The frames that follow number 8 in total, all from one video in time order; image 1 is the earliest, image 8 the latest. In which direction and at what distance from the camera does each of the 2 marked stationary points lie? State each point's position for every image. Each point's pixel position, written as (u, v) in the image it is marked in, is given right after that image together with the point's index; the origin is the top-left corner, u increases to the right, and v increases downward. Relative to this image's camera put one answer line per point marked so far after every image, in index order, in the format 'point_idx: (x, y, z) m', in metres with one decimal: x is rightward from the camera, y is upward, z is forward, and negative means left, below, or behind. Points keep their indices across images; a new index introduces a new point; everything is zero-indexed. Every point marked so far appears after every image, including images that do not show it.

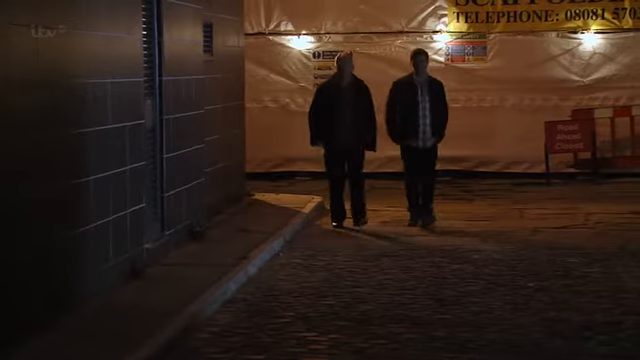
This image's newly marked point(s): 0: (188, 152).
0: (-1.5, +0.3, +12.8) m
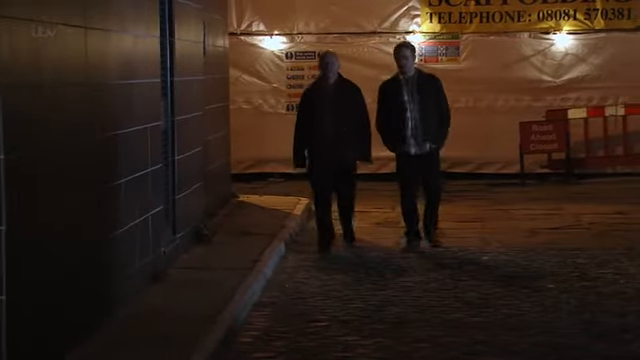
0: (-1.4, +0.3, +12.6) m
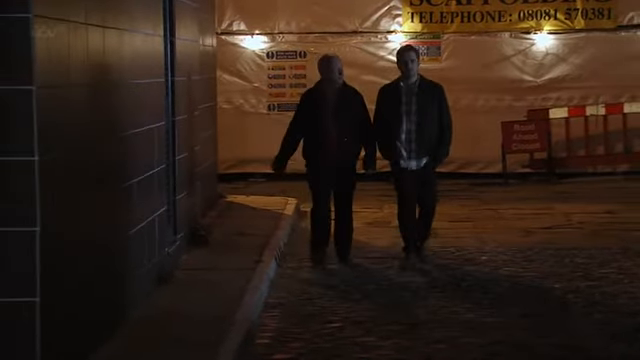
0: (-1.4, +0.3, +12.5) m
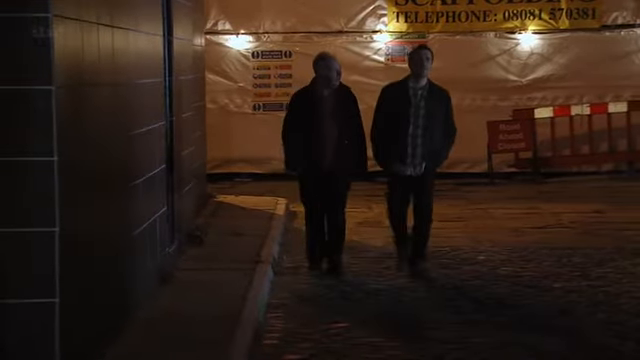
0: (-1.4, +0.3, +12.5) m
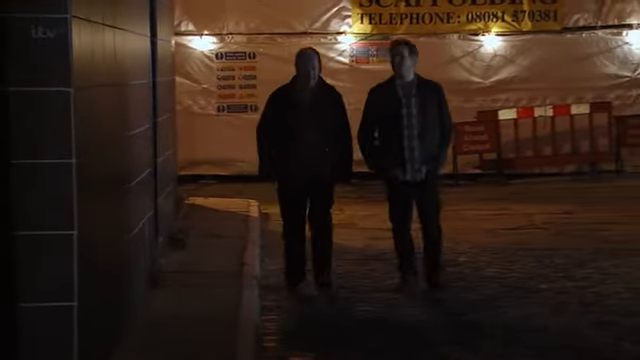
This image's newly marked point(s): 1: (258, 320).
0: (-1.6, +0.3, +12.4) m
1: (-0.5, -1.0, +8.6) m
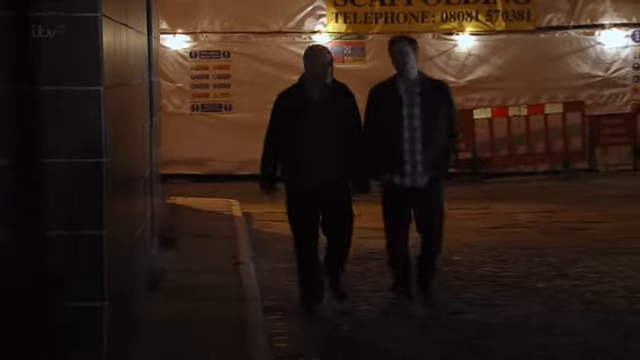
0: (-1.7, +0.3, +12.3) m
1: (-0.4, -1.0, +8.5) m
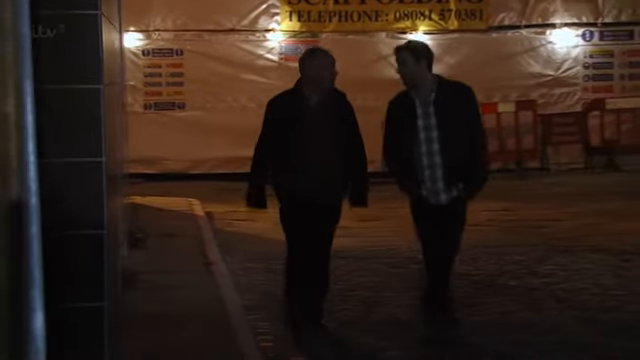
0: (-2.0, +0.3, +12.1) m
1: (-0.5, -1.0, +8.5) m
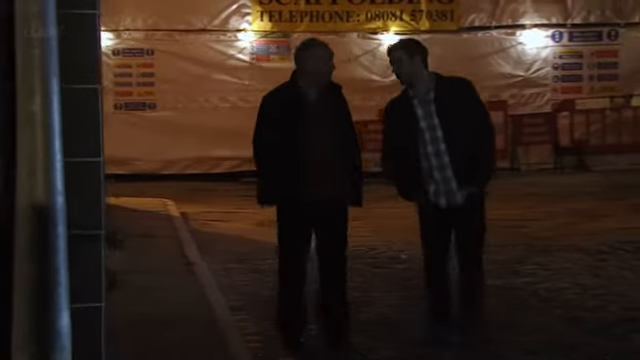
0: (-2.2, +0.3, +12.0) m
1: (-0.6, -1.0, +8.4) m
